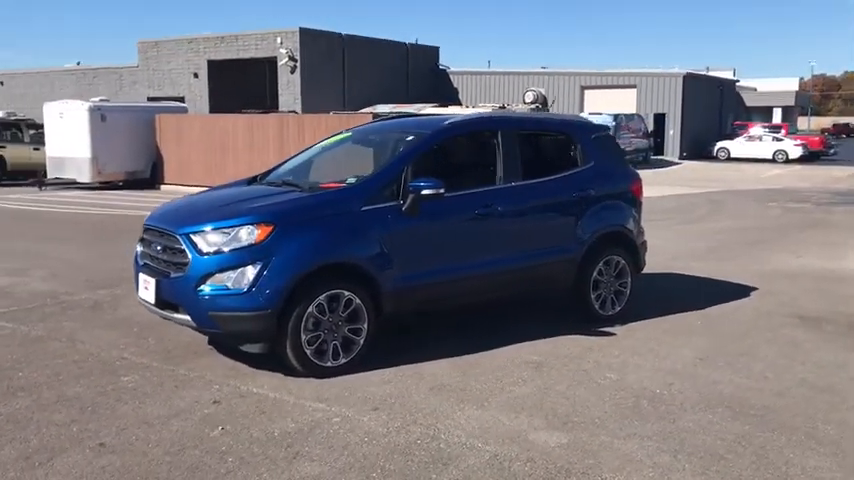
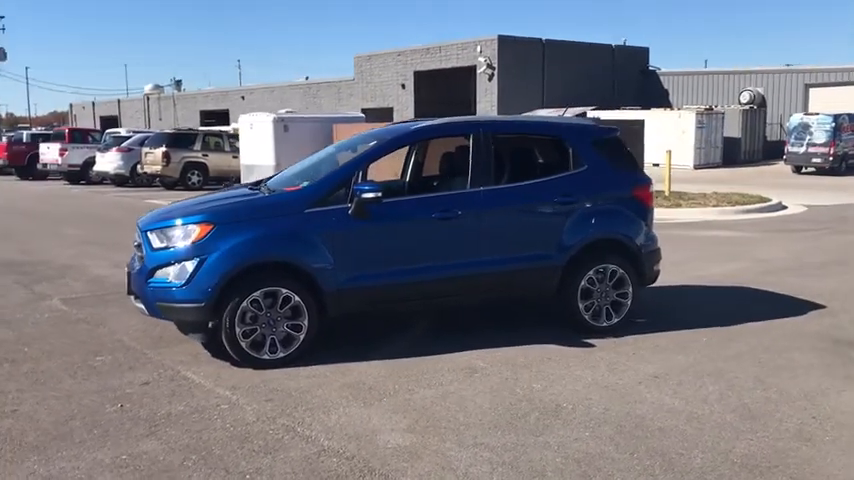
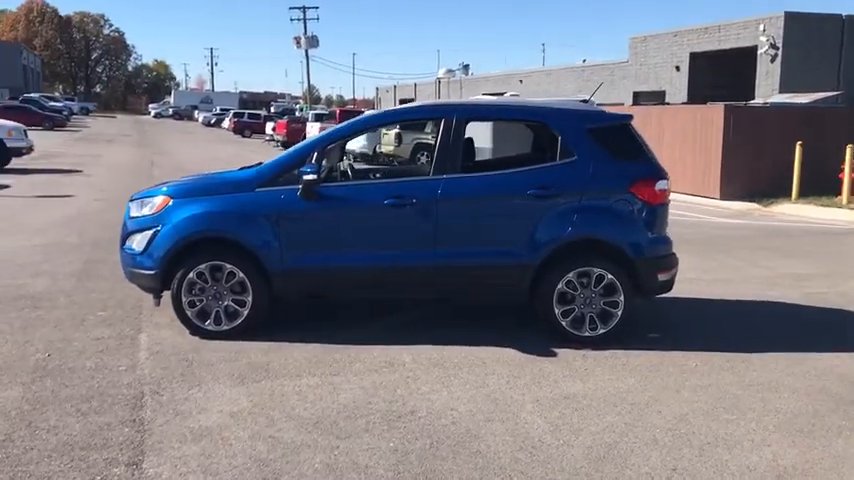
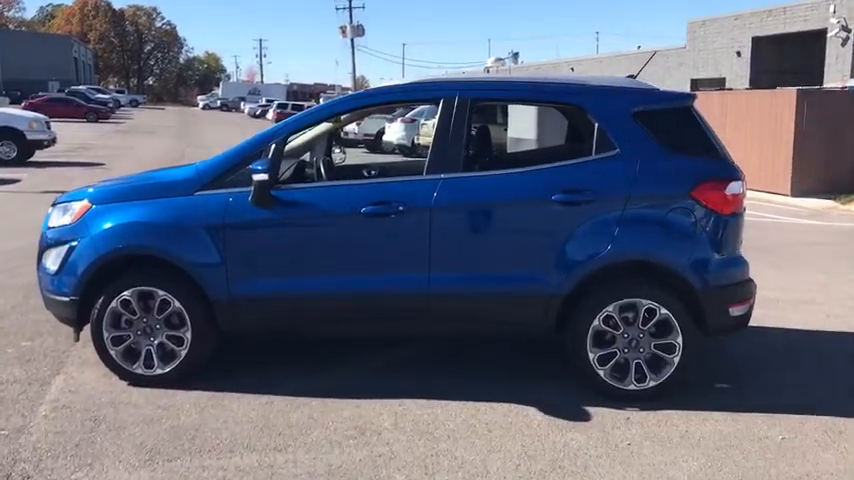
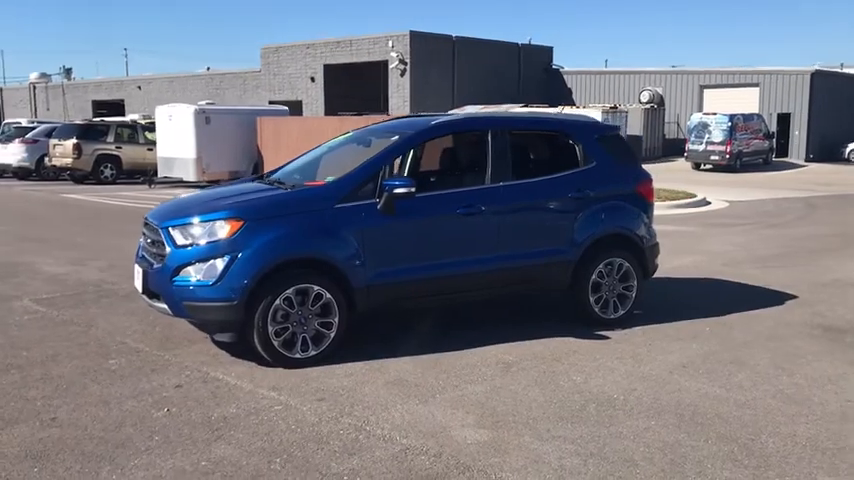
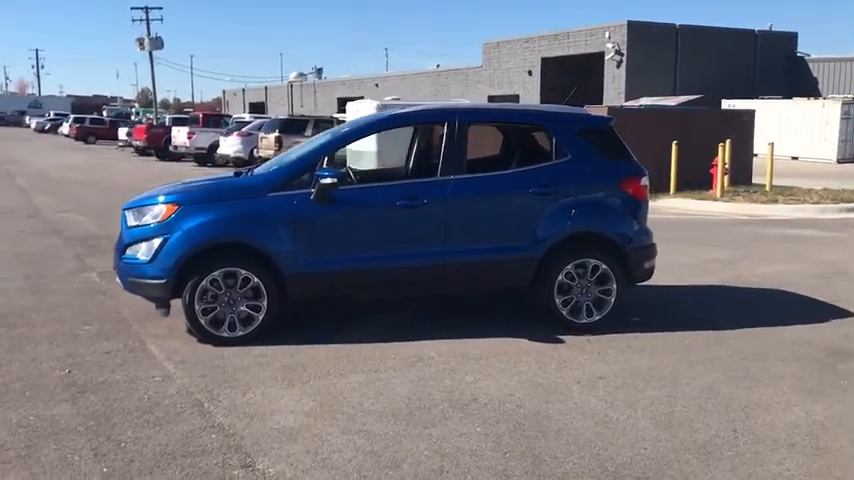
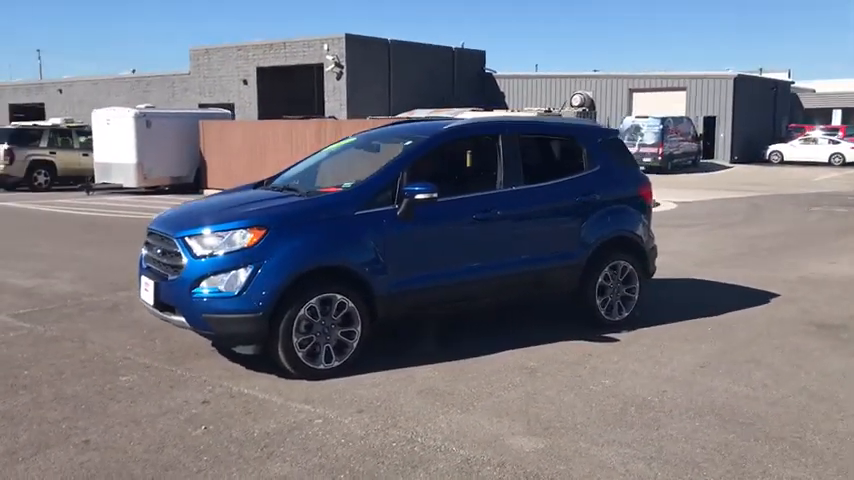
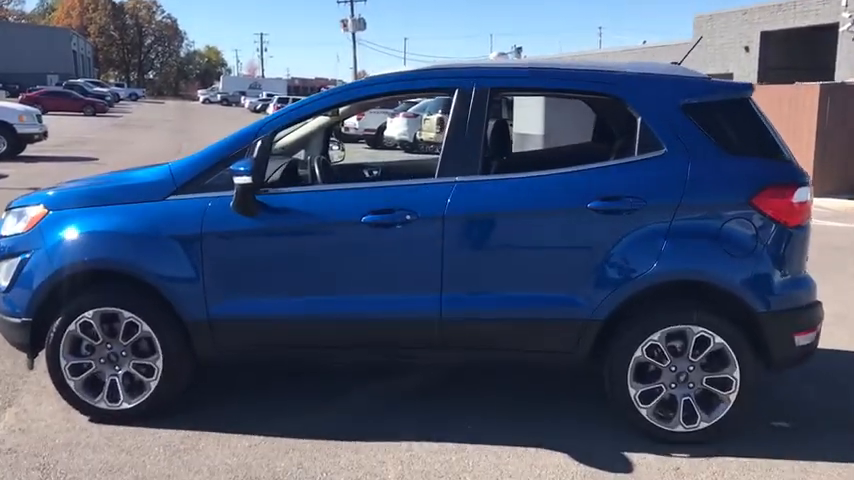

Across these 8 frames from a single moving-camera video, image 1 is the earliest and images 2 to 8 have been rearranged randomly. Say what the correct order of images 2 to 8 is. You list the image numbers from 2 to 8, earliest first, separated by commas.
7, 5, 2, 6, 3, 4, 8
